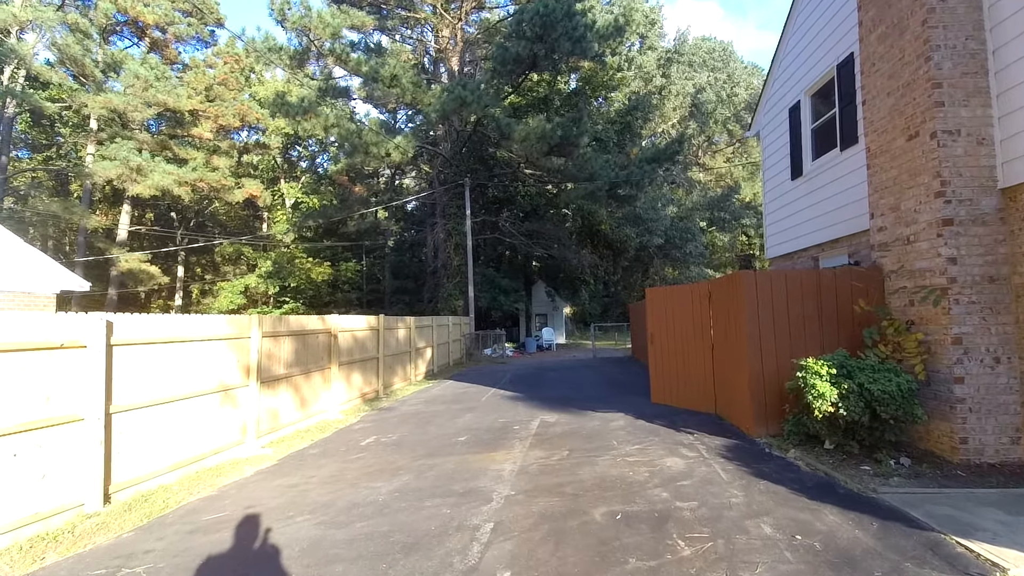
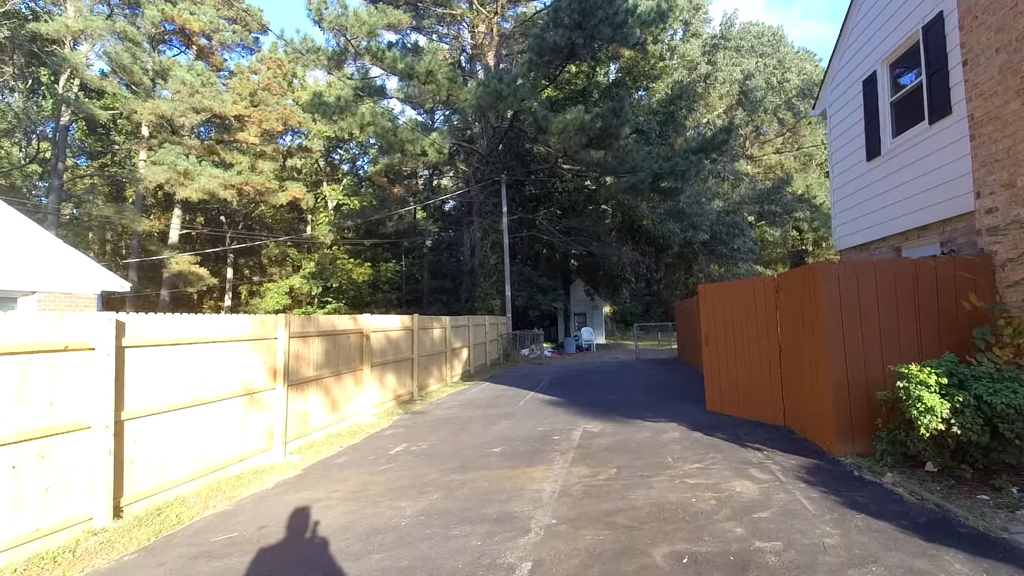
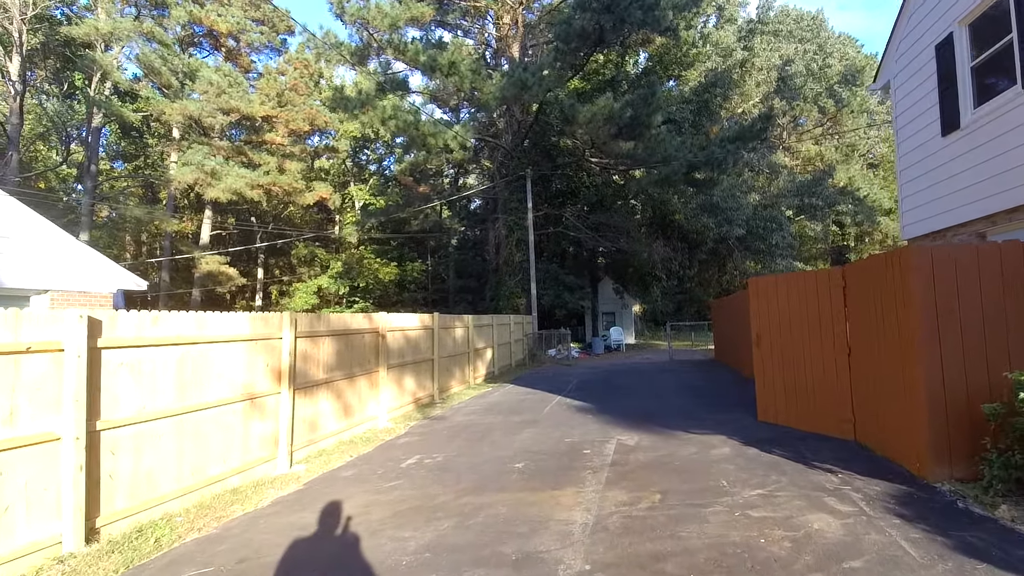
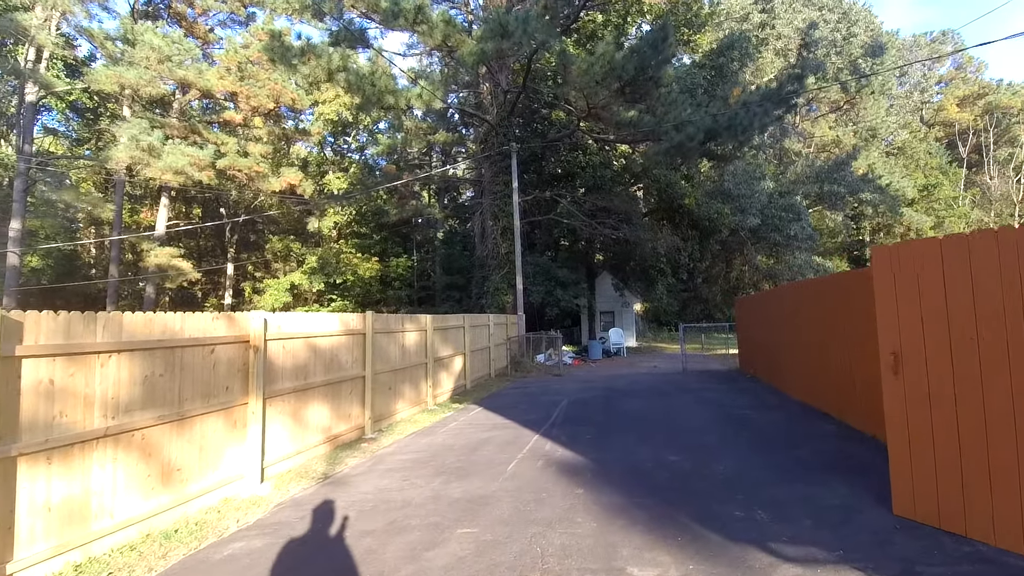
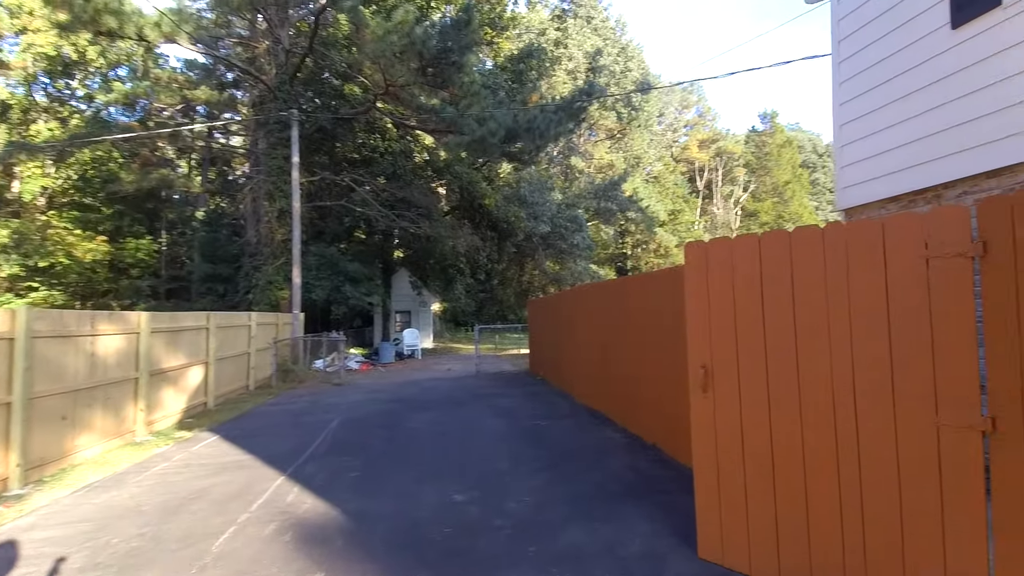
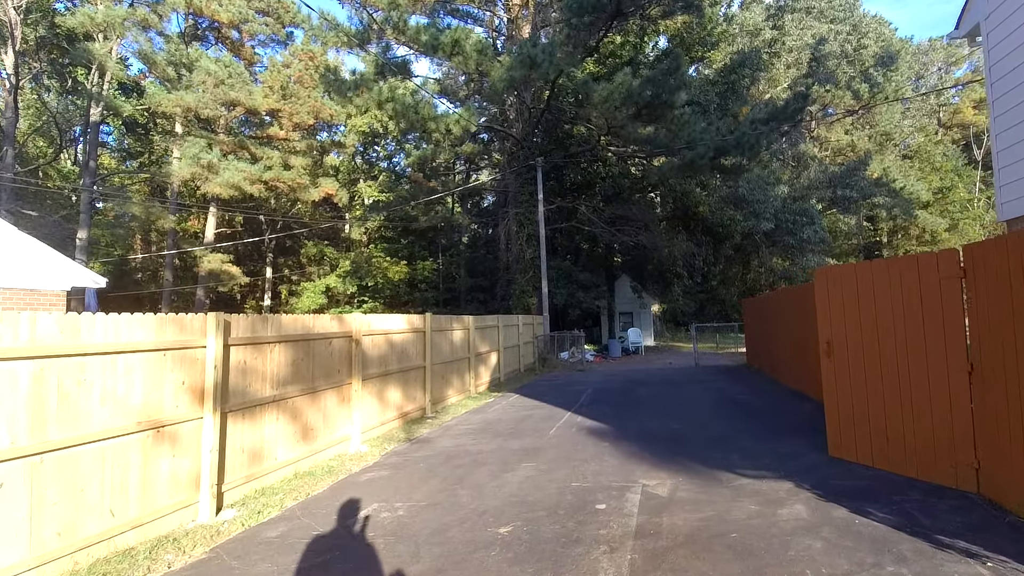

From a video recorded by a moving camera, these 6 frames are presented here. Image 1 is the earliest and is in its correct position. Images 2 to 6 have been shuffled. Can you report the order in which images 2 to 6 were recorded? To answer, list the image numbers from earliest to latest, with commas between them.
2, 3, 6, 4, 5
